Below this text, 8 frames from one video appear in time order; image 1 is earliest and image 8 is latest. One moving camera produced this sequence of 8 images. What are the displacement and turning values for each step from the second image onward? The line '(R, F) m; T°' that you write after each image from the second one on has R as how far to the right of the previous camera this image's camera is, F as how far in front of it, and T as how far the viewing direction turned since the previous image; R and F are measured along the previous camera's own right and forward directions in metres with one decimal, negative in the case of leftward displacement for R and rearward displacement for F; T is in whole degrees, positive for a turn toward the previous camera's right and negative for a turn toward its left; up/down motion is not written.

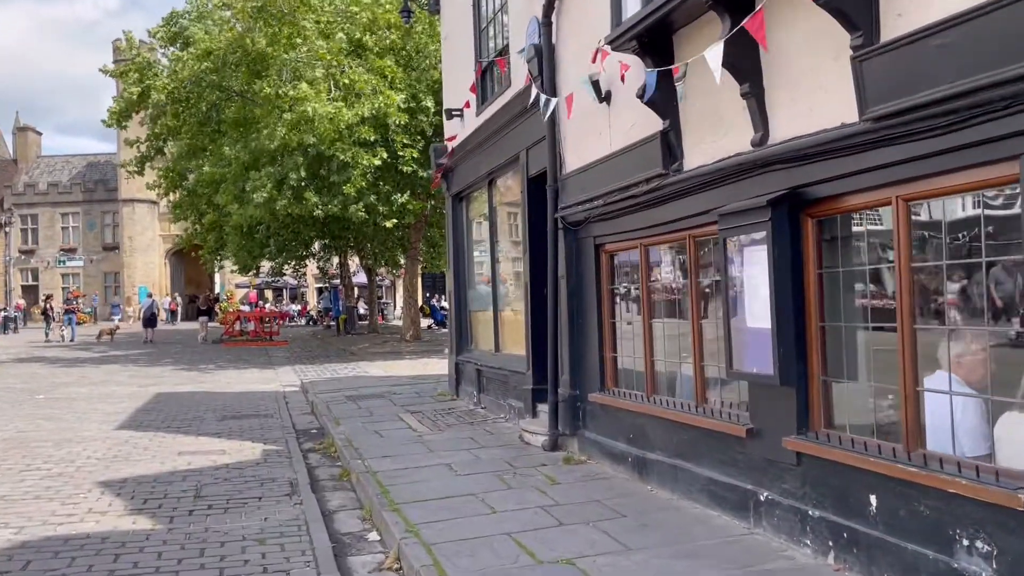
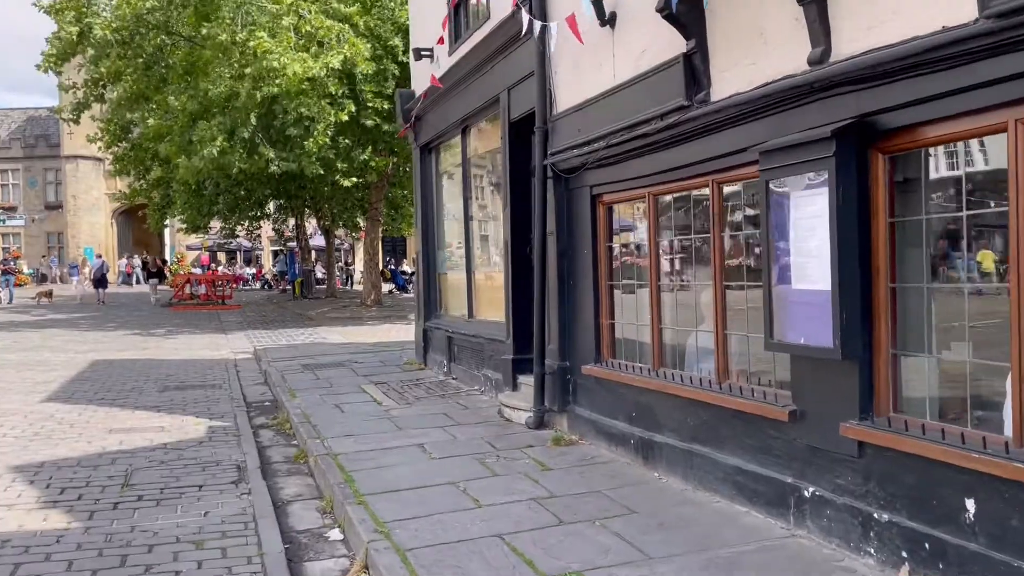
(-0.2, +0.9) m; +3°
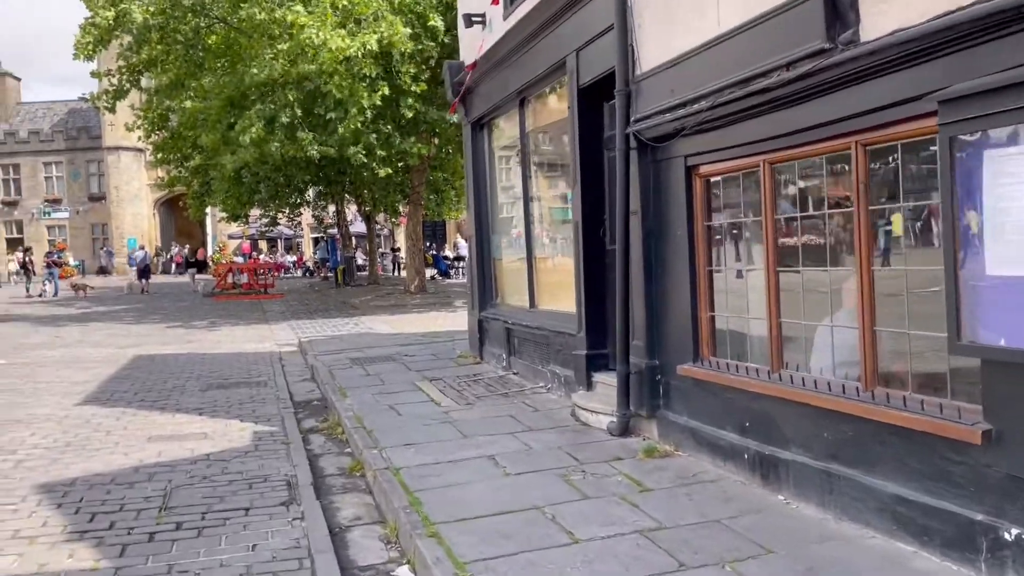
(-0.3, +0.8) m; -3°
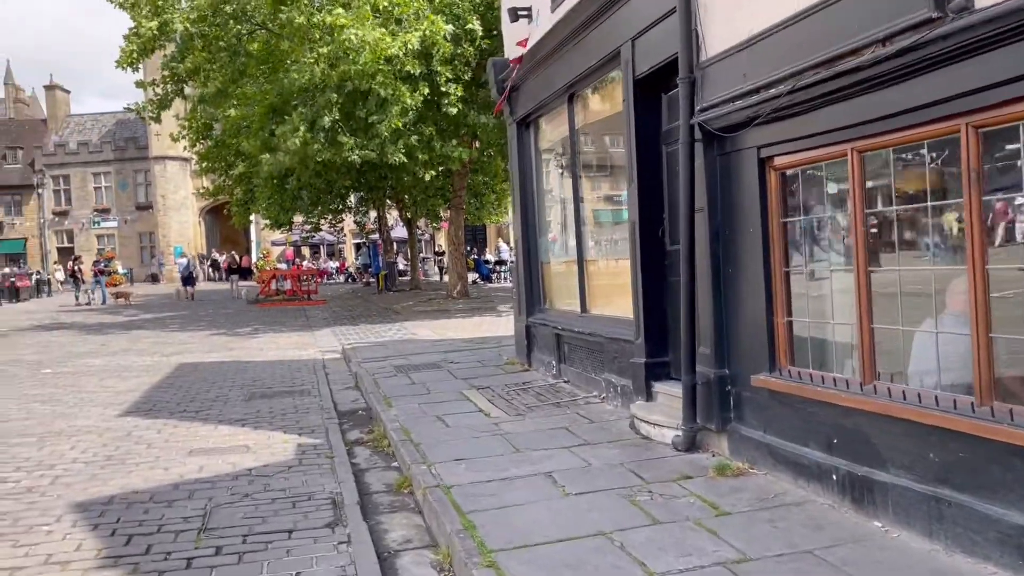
(-0.1, +0.4) m; -3°
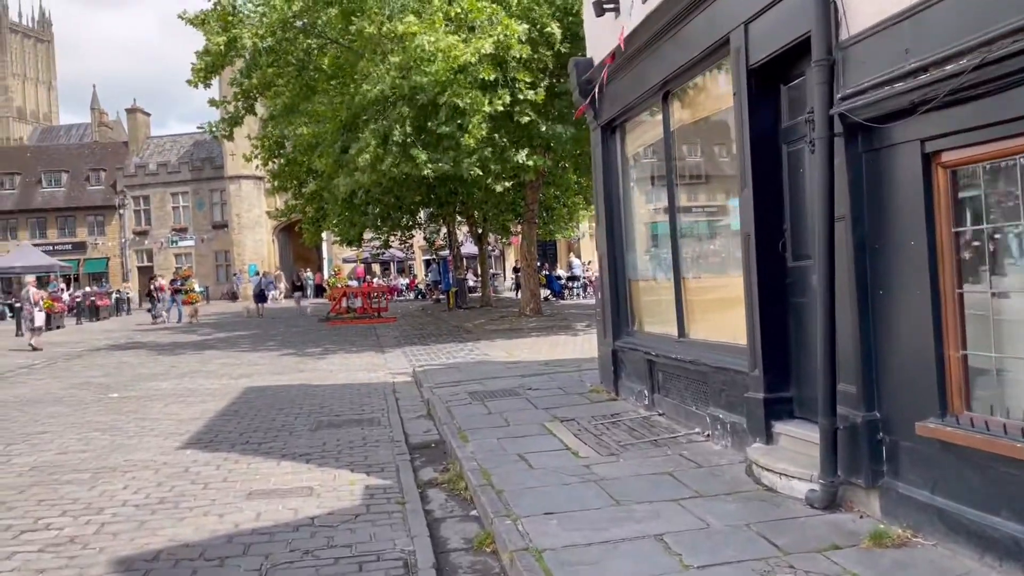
(-0.2, +0.8) m; -5°
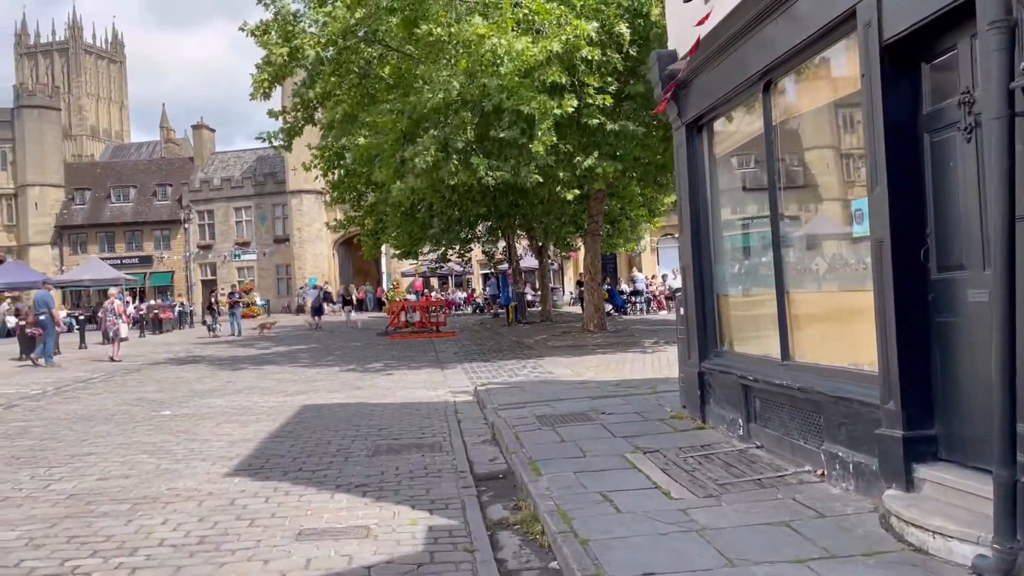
(-0.2, +0.8) m; -4°
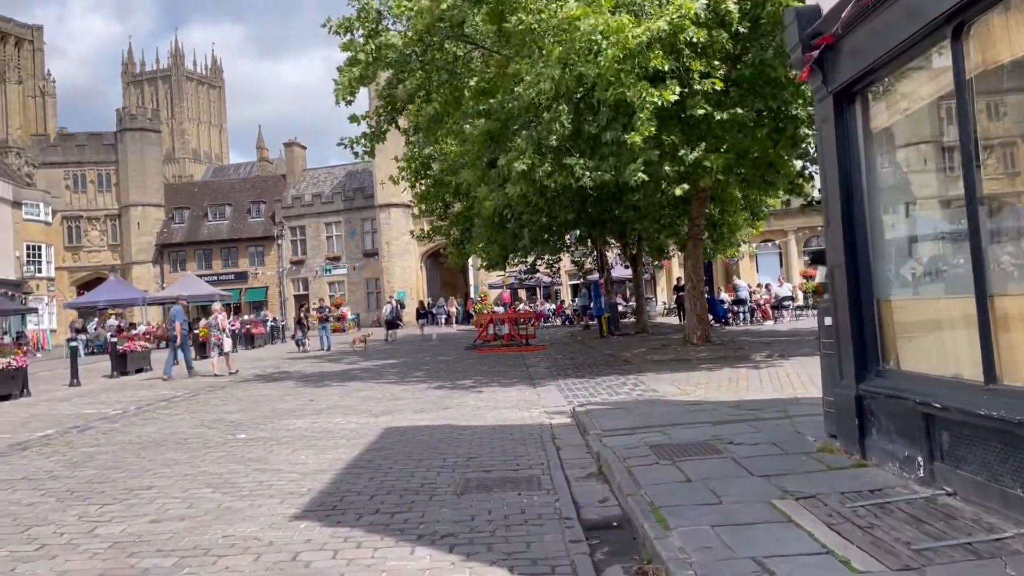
(-0.2, +1.2) m; -6°
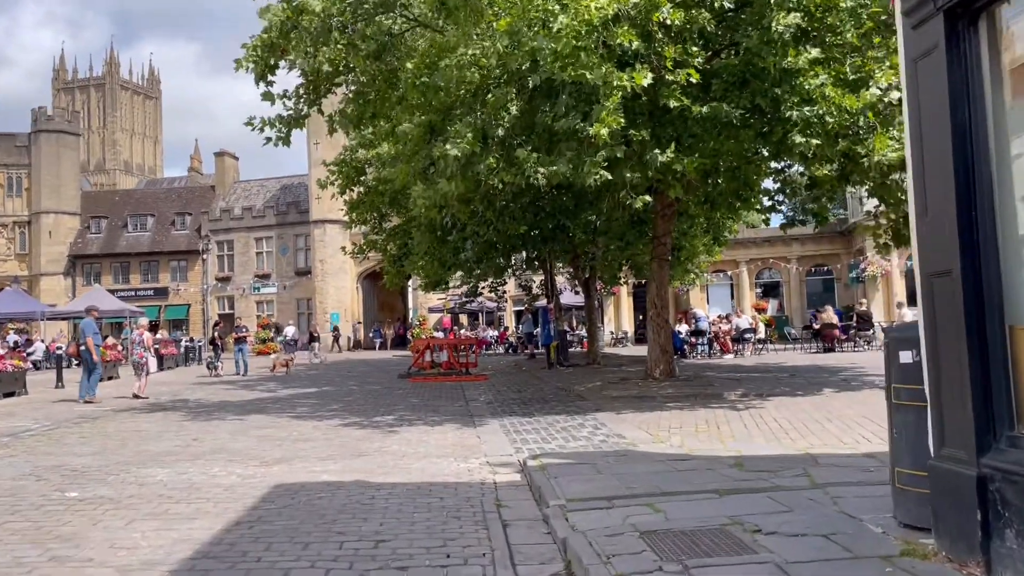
(0.0, +2.5) m; +4°
